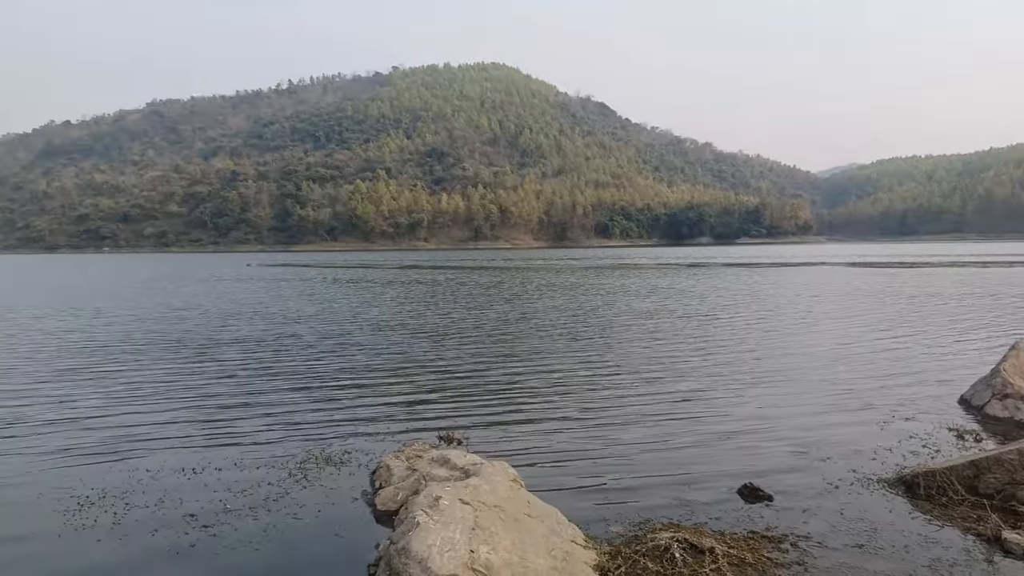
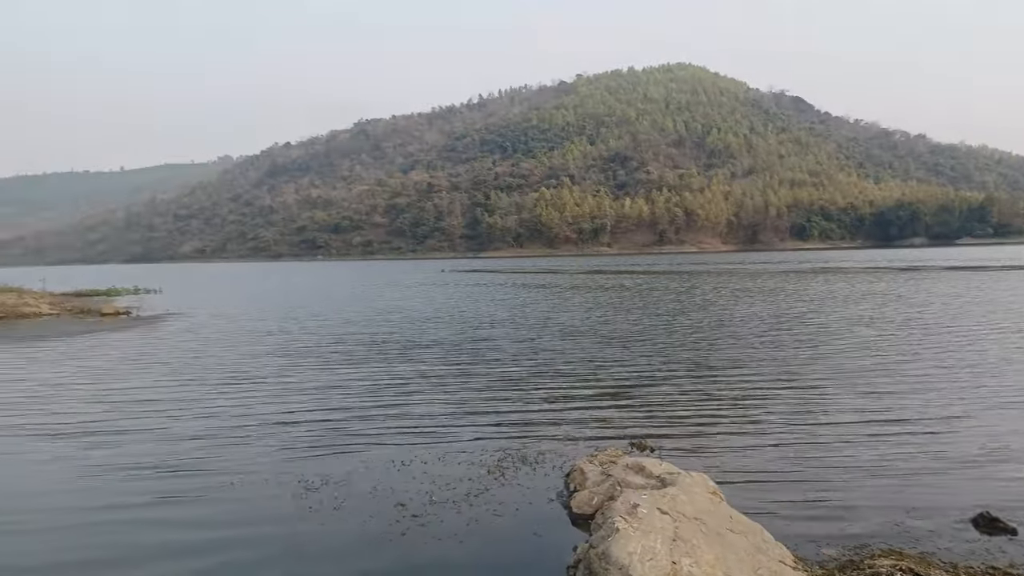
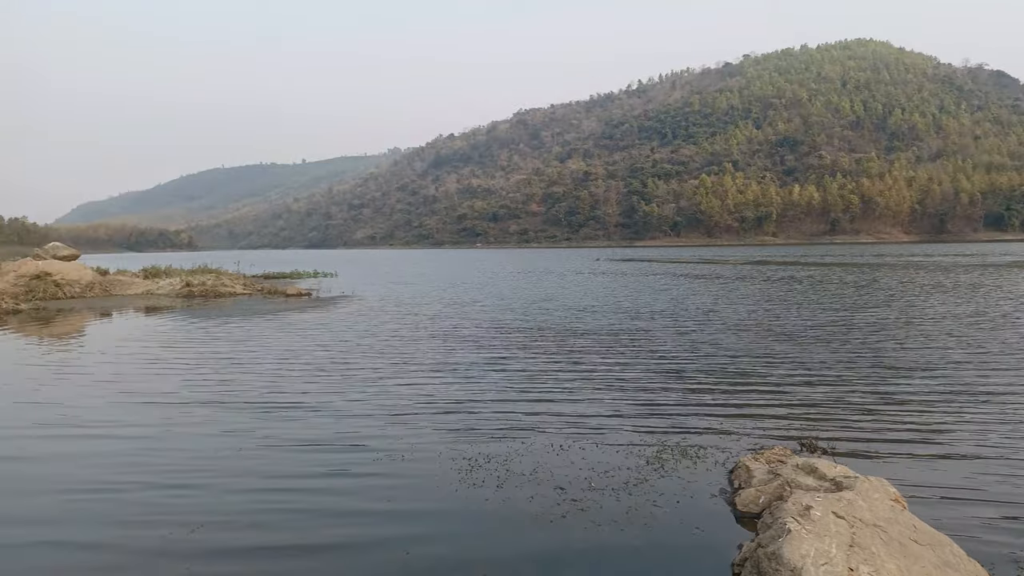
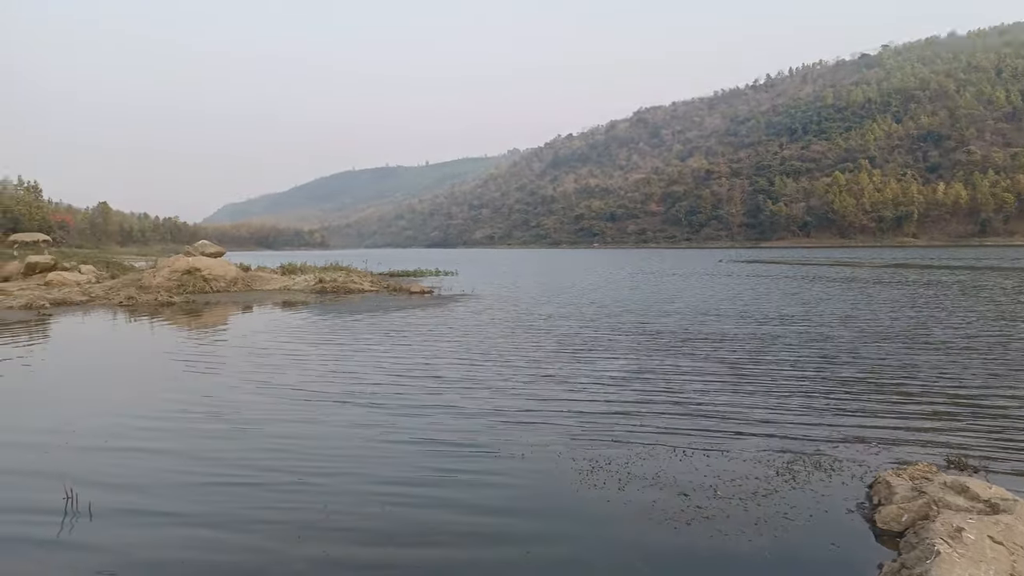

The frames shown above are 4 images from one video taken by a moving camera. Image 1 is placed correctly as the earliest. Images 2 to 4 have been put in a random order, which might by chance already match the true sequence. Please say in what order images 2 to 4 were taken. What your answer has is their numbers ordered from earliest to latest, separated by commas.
2, 3, 4
